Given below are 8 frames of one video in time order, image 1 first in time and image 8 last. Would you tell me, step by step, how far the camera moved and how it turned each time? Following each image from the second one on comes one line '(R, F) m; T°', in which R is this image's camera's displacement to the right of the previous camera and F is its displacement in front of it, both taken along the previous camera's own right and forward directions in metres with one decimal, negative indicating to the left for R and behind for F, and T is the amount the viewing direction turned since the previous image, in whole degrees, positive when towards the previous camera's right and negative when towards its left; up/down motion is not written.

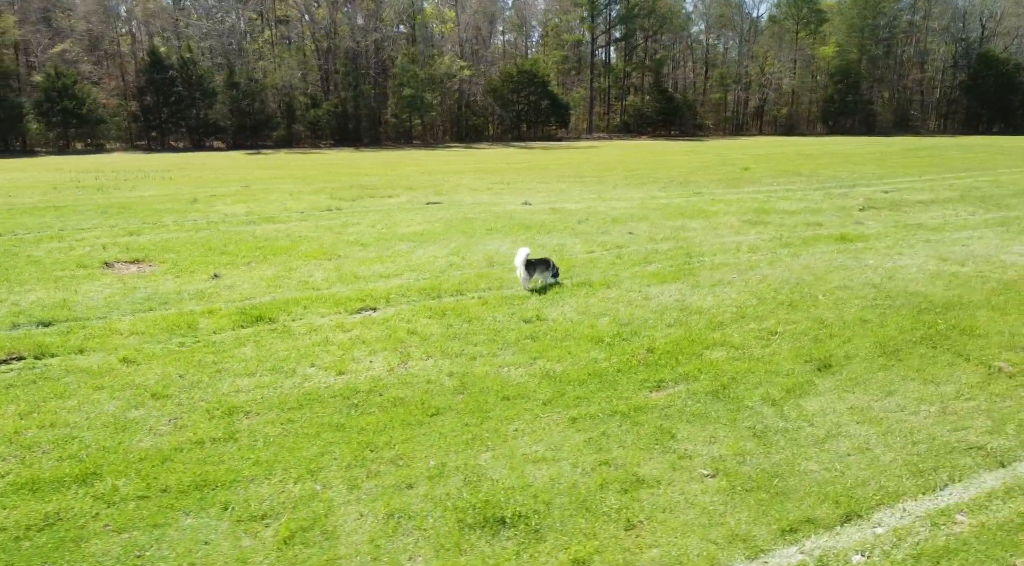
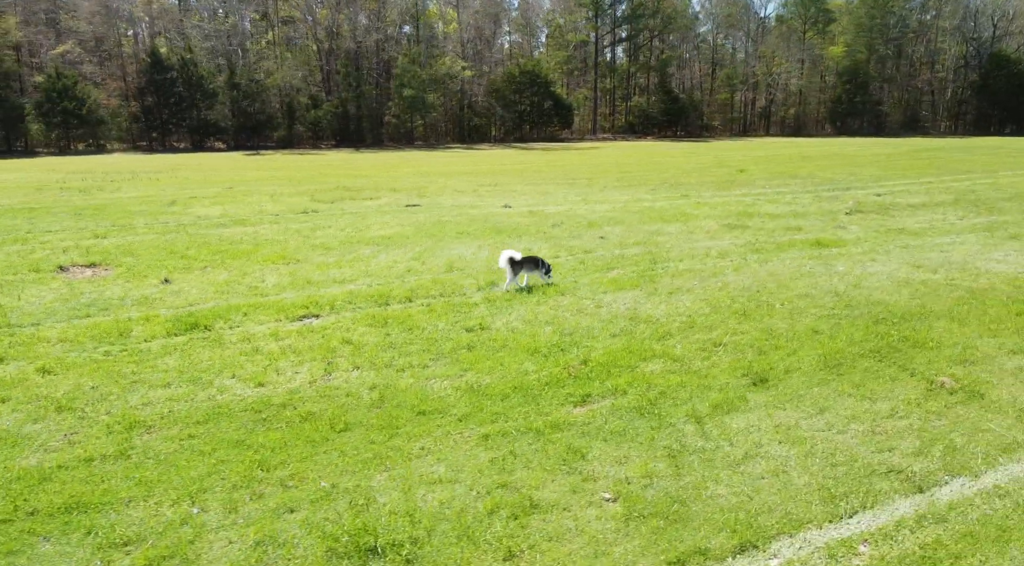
(+0.7, +0.2) m; -1°
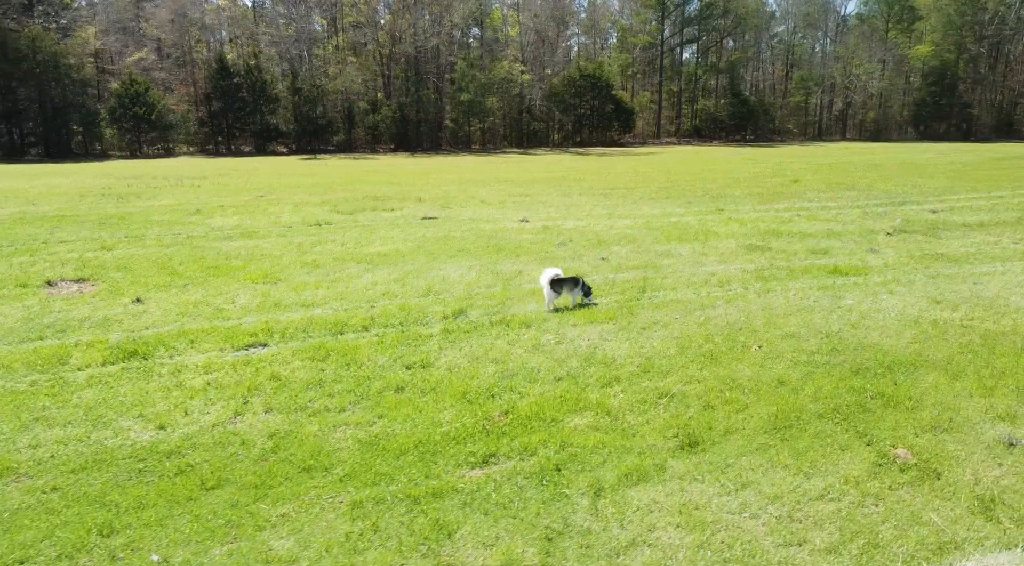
(+1.2, +0.5) m; -5°
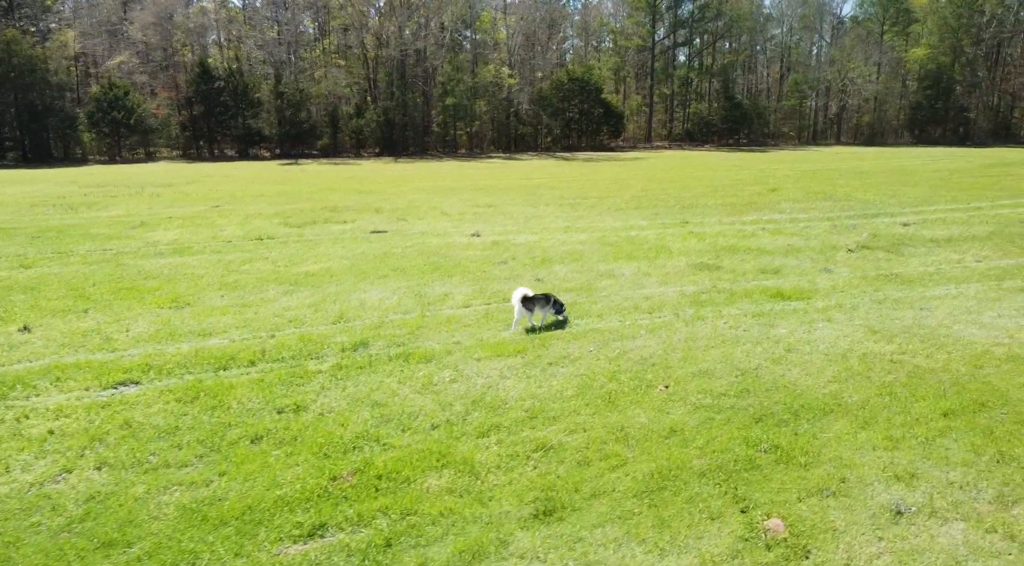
(+1.1, +0.5) m; 0°
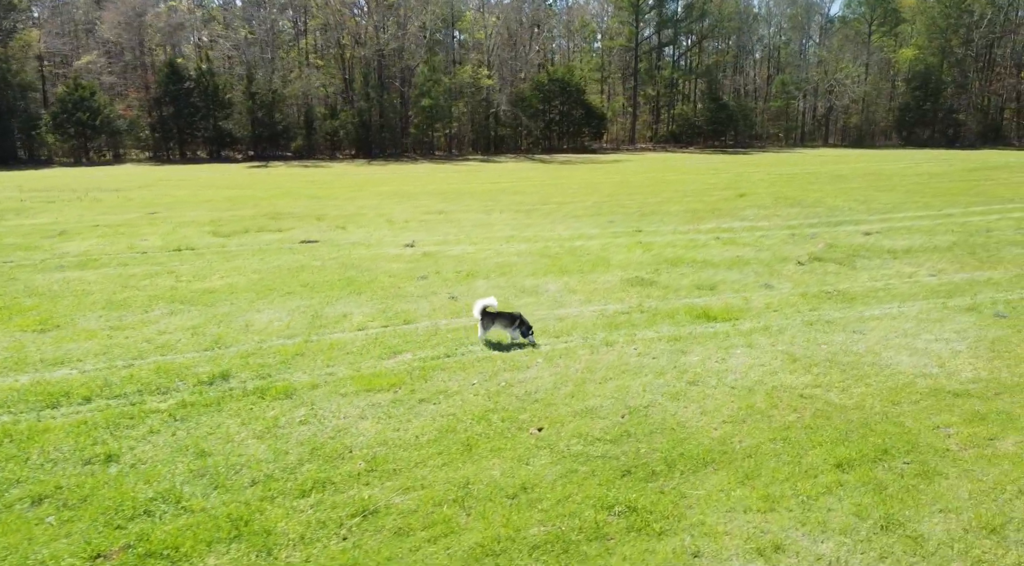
(+1.3, +0.8) m; +1°
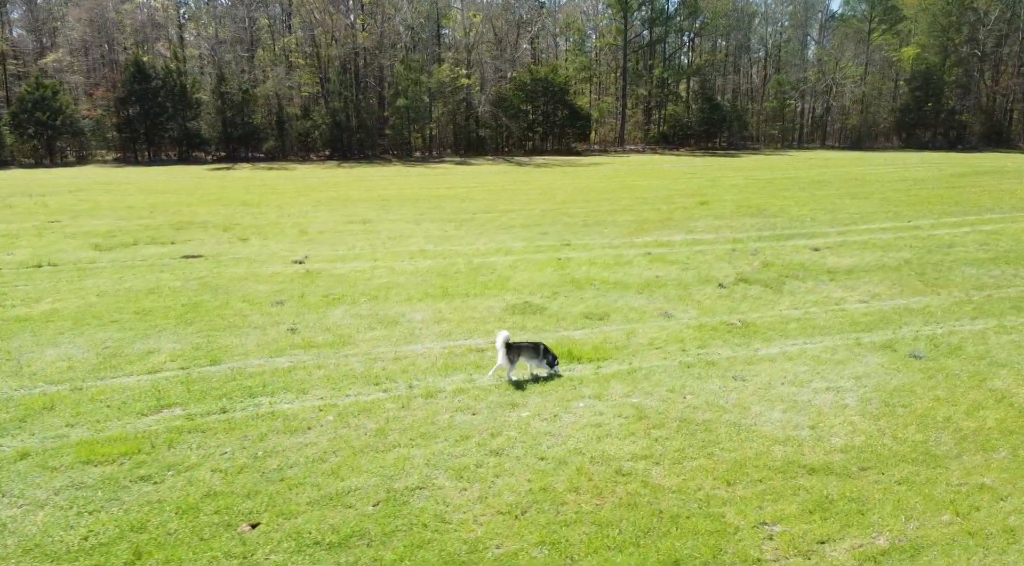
(+2.1, +1.4) m; 0°
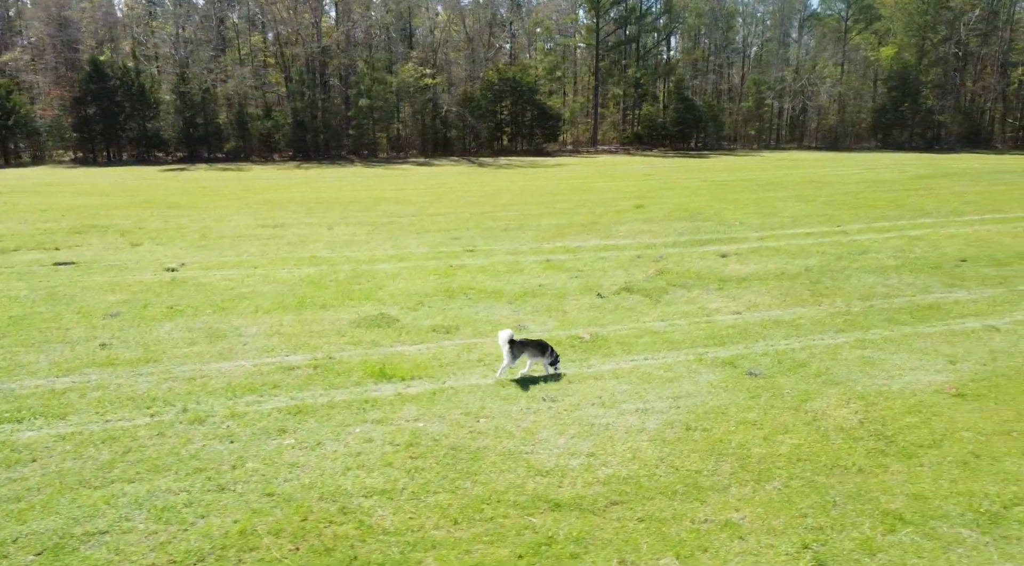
(+2.2, +0.4) m; +1°
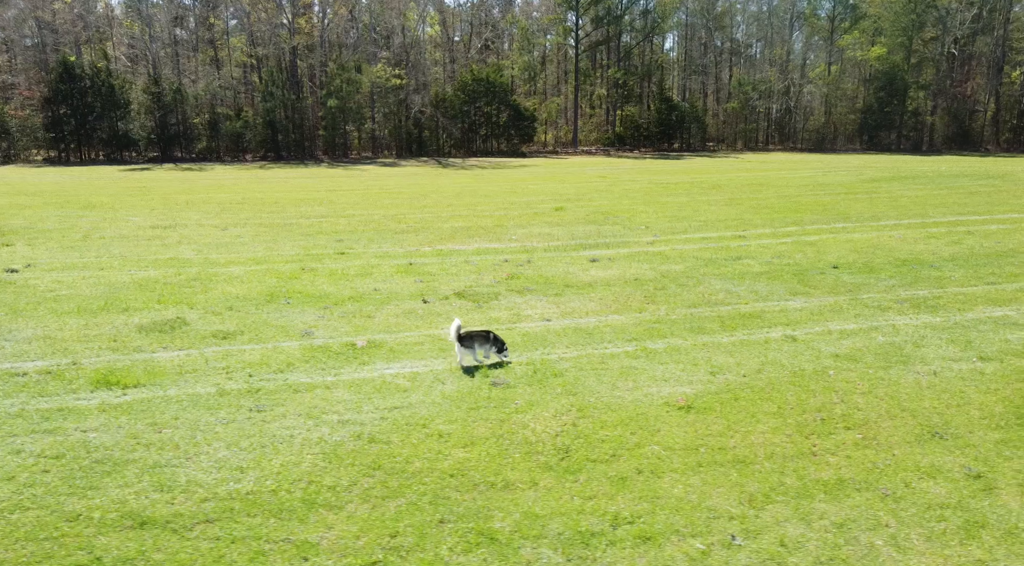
(+3.4, +0.2) m; -1°
